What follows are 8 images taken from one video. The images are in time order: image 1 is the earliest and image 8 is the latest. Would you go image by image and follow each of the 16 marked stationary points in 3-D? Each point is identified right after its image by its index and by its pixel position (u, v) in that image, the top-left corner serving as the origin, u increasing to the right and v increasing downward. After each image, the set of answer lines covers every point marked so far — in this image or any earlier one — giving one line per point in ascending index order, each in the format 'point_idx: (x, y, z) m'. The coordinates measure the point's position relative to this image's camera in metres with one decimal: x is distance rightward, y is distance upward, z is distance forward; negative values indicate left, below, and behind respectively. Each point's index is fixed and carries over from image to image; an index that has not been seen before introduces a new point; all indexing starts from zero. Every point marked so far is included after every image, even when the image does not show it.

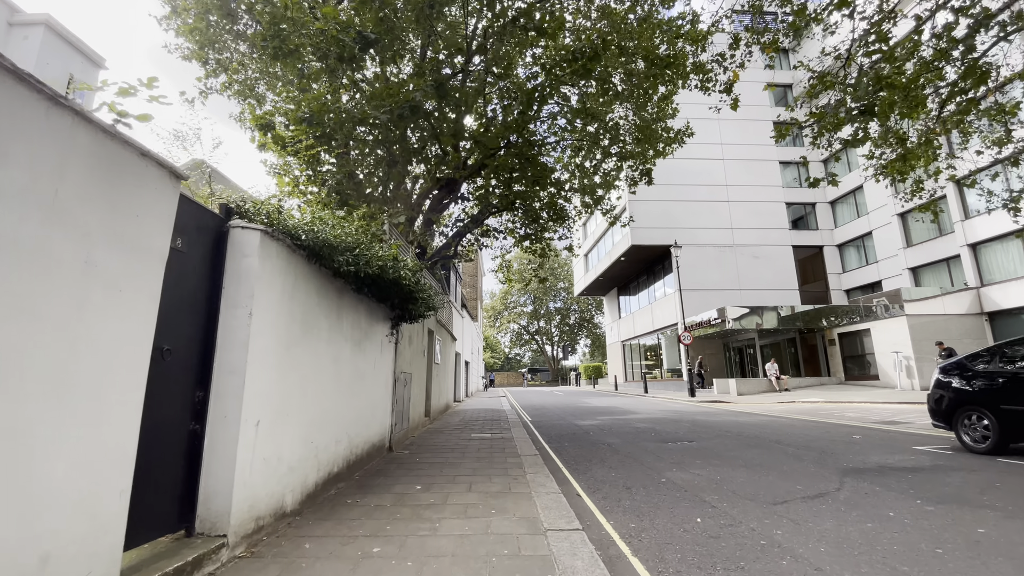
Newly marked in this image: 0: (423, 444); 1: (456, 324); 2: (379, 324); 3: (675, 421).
0: (-1.6, -2.9, +8.9) m
1: (-2.3, -1.5, +19.6) m
2: (-1.9, -0.6, +7.0) m
3: (+4.1, -3.4, +12.1) m
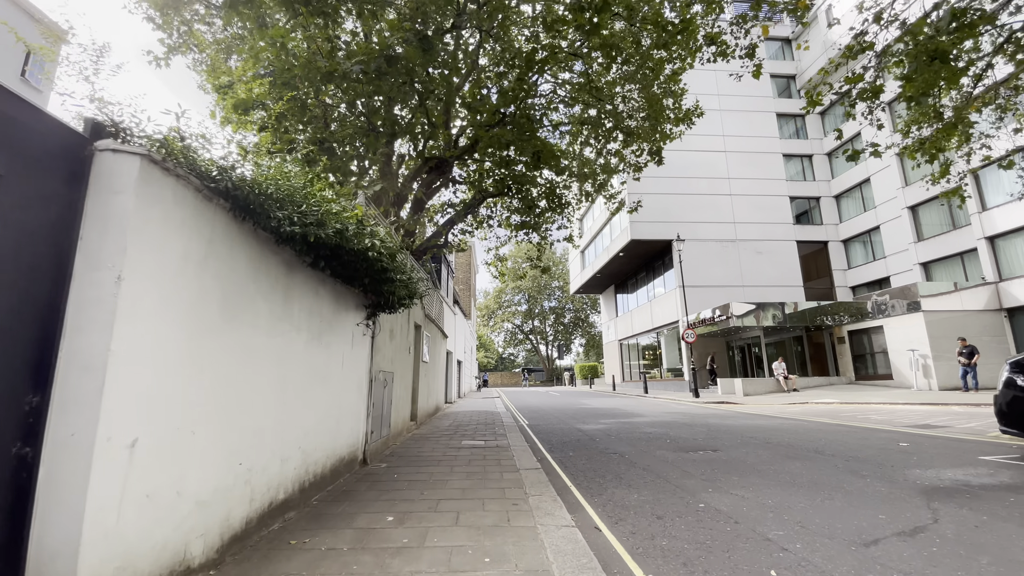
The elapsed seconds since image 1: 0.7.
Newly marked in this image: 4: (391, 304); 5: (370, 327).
0: (-1.7, -2.6, +7.6) m
1: (-2.5, -1.2, +18.3) m
2: (-2.0, -0.3, +5.8) m
3: (+4.0, -3.2, +11.0) m
4: (-1.6, -0.3, +6.4) m
5: (-2.0, -0.5, +6.7) m
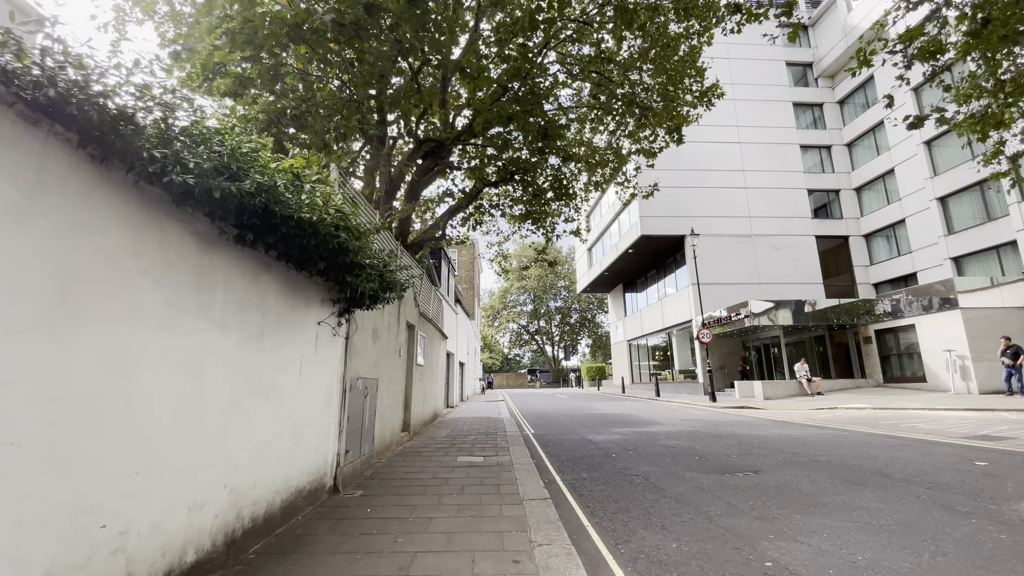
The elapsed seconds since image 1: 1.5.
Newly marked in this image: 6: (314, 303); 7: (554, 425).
0: (-1.7, -2.5, +6.5) m
1: (-2.4, -1.1, +17.2) m
2: (-2.0, -0.2, +4.6) m
3: (+4.1, -3.0, +9.7) m
4: (-1.6, -0.1, +5.2) m
5: (-2.0, -0.4, +5.6) m
6: (-2.0, -0.1, +4.7) m
7: (+1.1, -3.6, +12.4) m
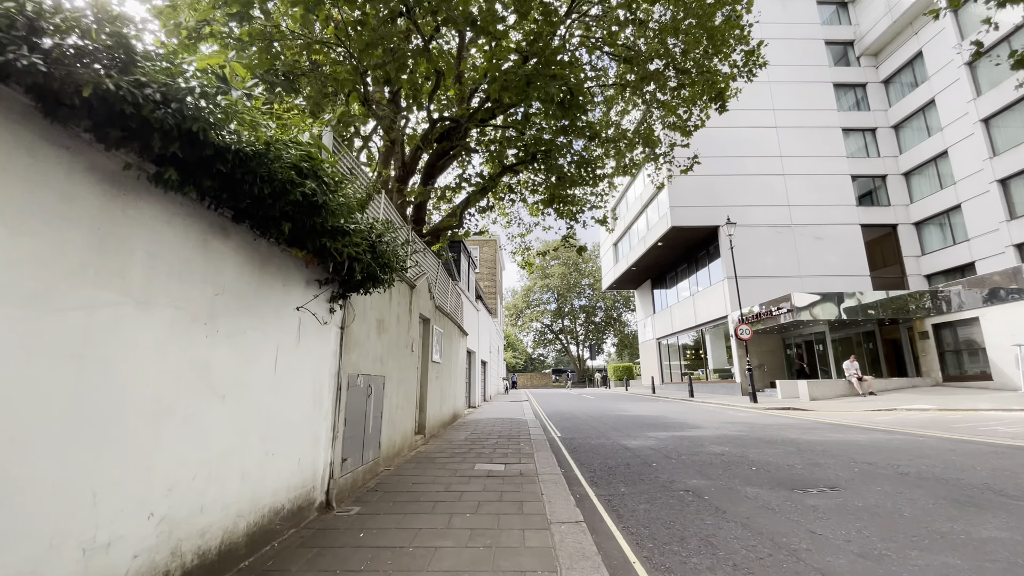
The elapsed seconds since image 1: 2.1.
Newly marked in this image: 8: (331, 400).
0: (-1.4, -2.3, +5.6) m
1: (-1.6, -1.0, +16.4) m
2: (-1.8, 0.0, +3.8) m
3: (+4.5, -2.8, +8.6) m
4: (-1.4, +0.1, +4.4) m
5: (-1.8, -0.2, +4.8) m
6: (-1.8, +0.1, +3.9) m
7: (+1.7, -3.4, +11.4) m
8: (-1.7, -1.1, +4.6) m
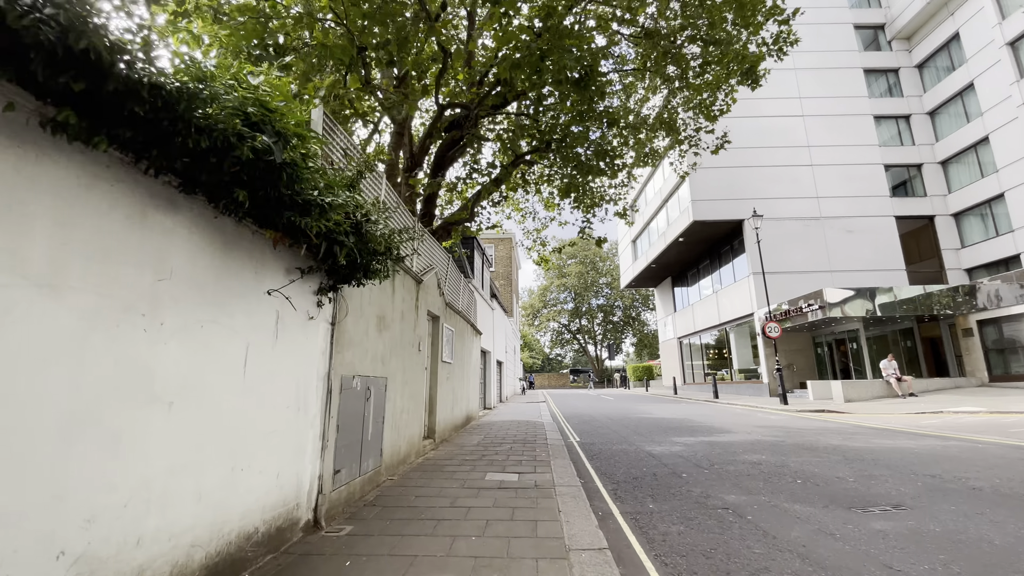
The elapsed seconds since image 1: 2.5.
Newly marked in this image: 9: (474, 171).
0: (-1.2, -2.2, +5.1) m
1: (-1.0, -0.9, +15.8) m
2: (-1.7, +0.1, +3.3) m
3: (+4.8, -2.6, +7.9) m
4: (-1.3, +0.2, +3.9) m
5: (-1.7, -0.1, +4.2) m
6: (-1.7, +0.1, +3.4) m
7: (+2.1, -3.2, +10.8) m
8: (-1.6, -1.0, +4.1) m
9: (-0.9, +2.7, +10.9) m
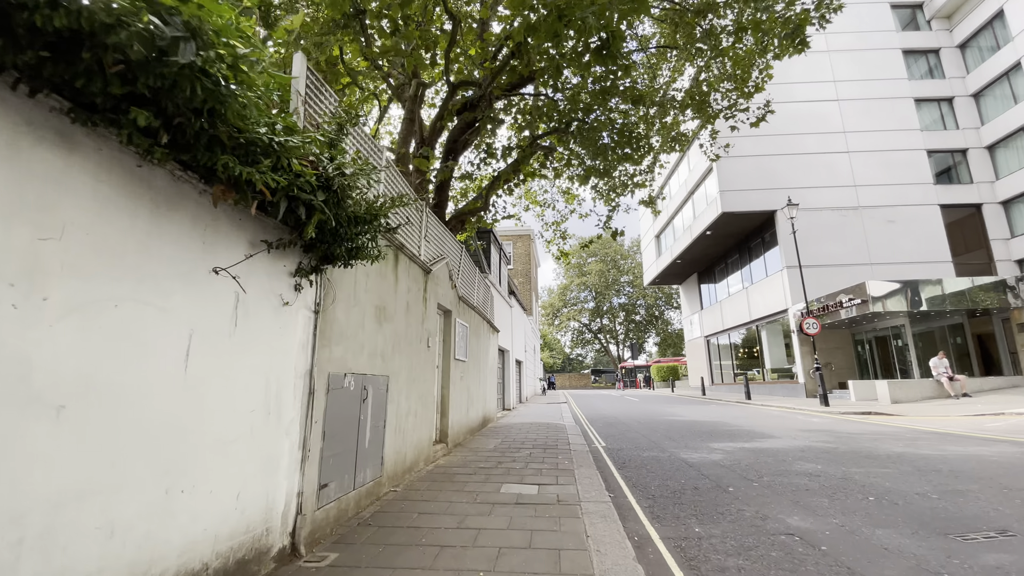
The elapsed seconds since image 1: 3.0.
0: (-1.1, -2.1, +4.4) m
1: (-0.4, -0.8, +15.1) m
2: (-1.6, +0.2, +2.6) m
3: (+5.1, -2.4, +6.9) m
4: (-1.2, +0.3, +3.2) m
5: (-1.5, 0.0, +3.6) m
6: (-1.6, +0.3, +2.7) m
7: (+2.5, -3.1, +10.0) m
8: (-1.5, -0.8, +3.4) m
9: (-0.5, +2.8, +10.2) m
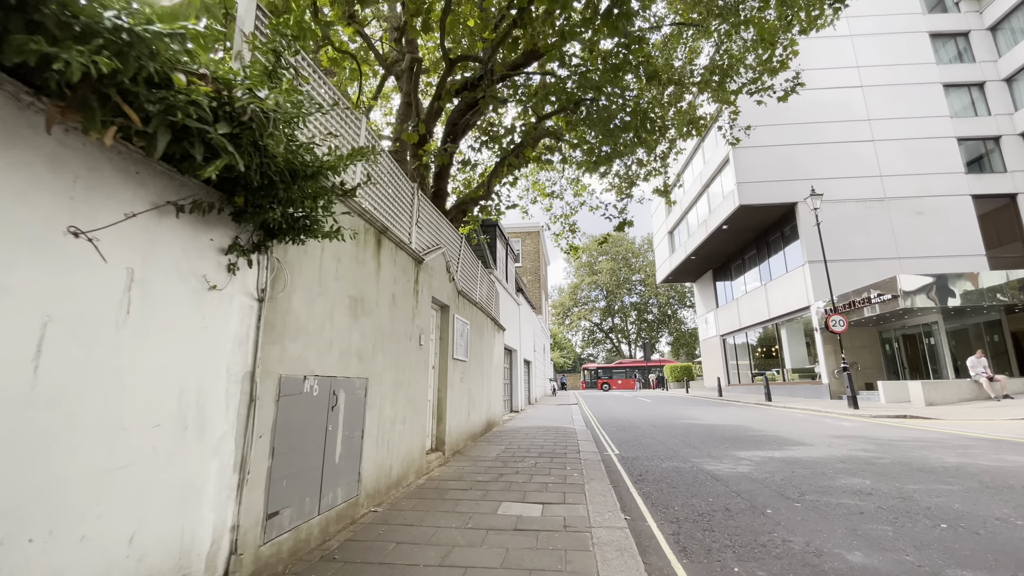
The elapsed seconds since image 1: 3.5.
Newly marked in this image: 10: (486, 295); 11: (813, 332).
0: (-1.1, -2.0, +3.7) m
1: (-0.2, -0.6, +14.4) m
2: (-1.7, +0.3, +1.9) m
3: (+5.1, -2.3, +6.1) m
4: (-1.3, +0.4, +2.5) m
5: (-1.6, +0.1, +2.9) m
6: (-1.7, +0.4, +2.0) m
7: (+2.6, -3.0, +9.2) m
8: (-1.6, -0.7, +2.8) m
9: (-0.4, +2.9, +9.5) m
10: (-0.6, -0.2, +11.1) m
11: (+12.1, -1.7, +19.1) m
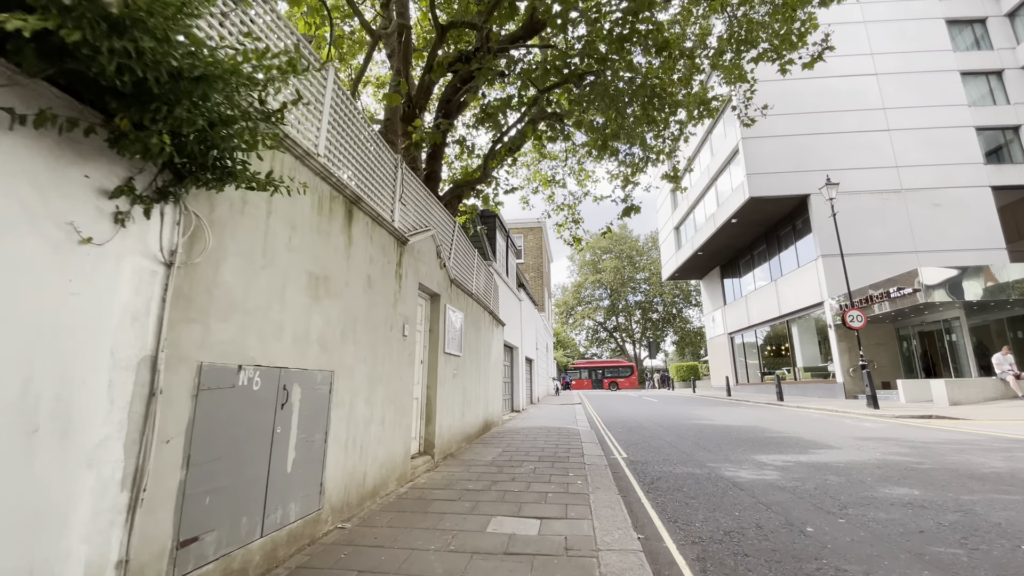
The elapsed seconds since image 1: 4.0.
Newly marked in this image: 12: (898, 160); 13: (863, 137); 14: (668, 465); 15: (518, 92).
0: (-1.1, -1.8, +3.0) m
1: (-0.2, -0.5, +13.7) m
2: (-1.8, +0.5, +1.3) m
3: (+5.0, -2.1, +5.4) m
4: (-1.4, +0.6, +1.8) m
5: (-1.7, +0.3, +2.2) m
6: (-1.8, +0.6, +1.4) m
7: (+2.6, -2.8, +8.5) m
8: (-1.7, -0.5, +2.1) m
9: (-0.5, +3.1, +8.8) m
10: (-0.6, 0.0, +10.4) m
11: (+12.1, -1.5, +18.3) m
12: (+15.9, +5.3, +19.6) m
13: (+14.8, +6.4, +20.0) m
14: (+2.0, -2.4, +6.4) m
15: (+0.1, +3.9, +9.4) m
